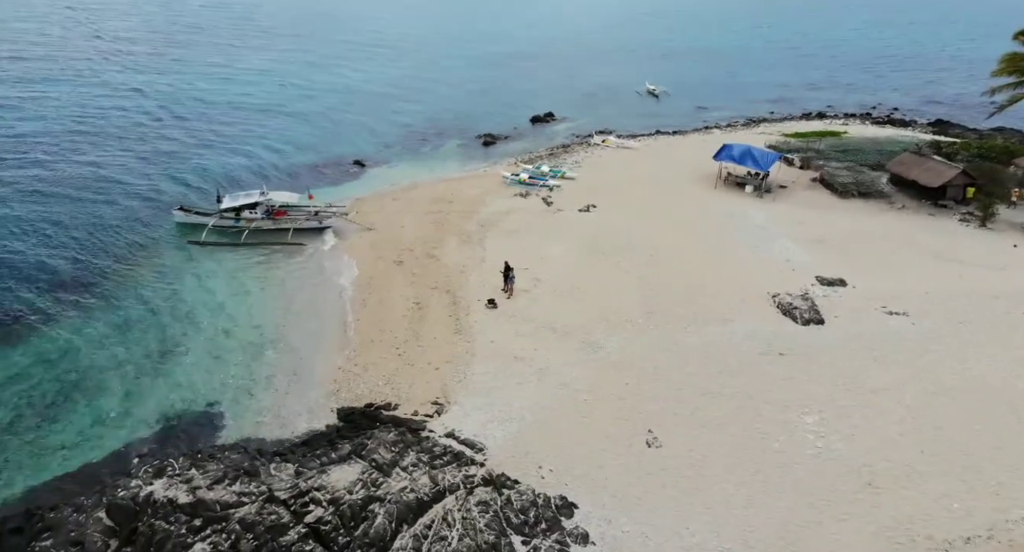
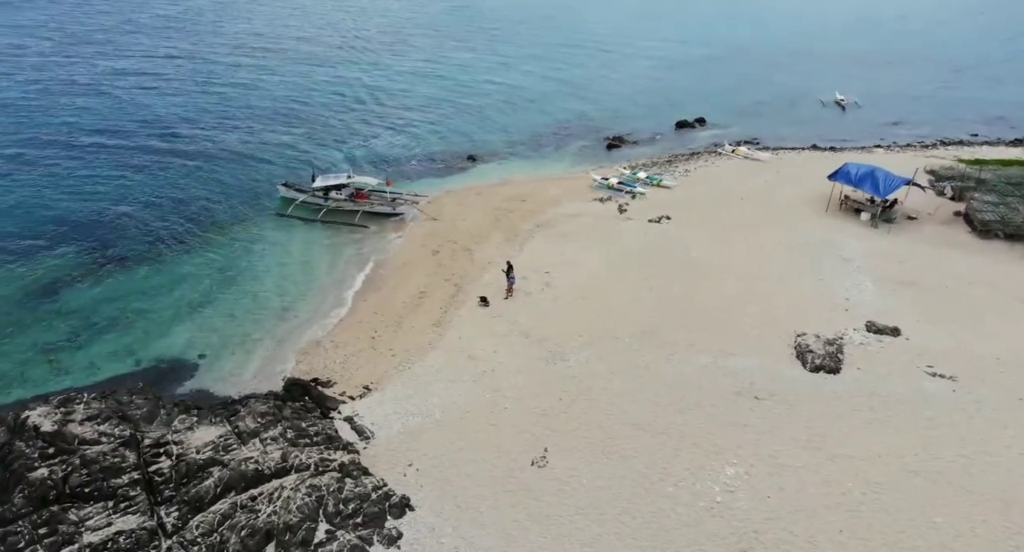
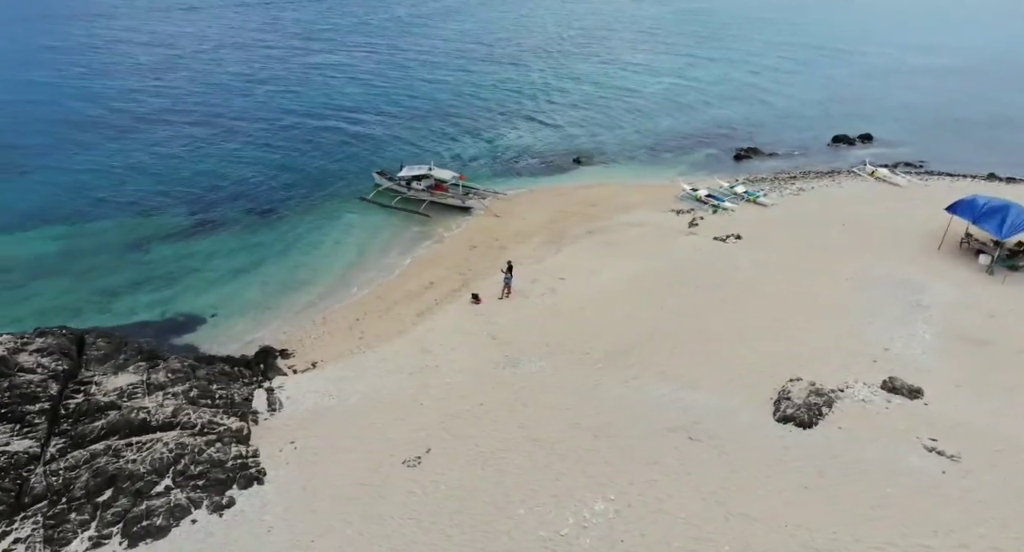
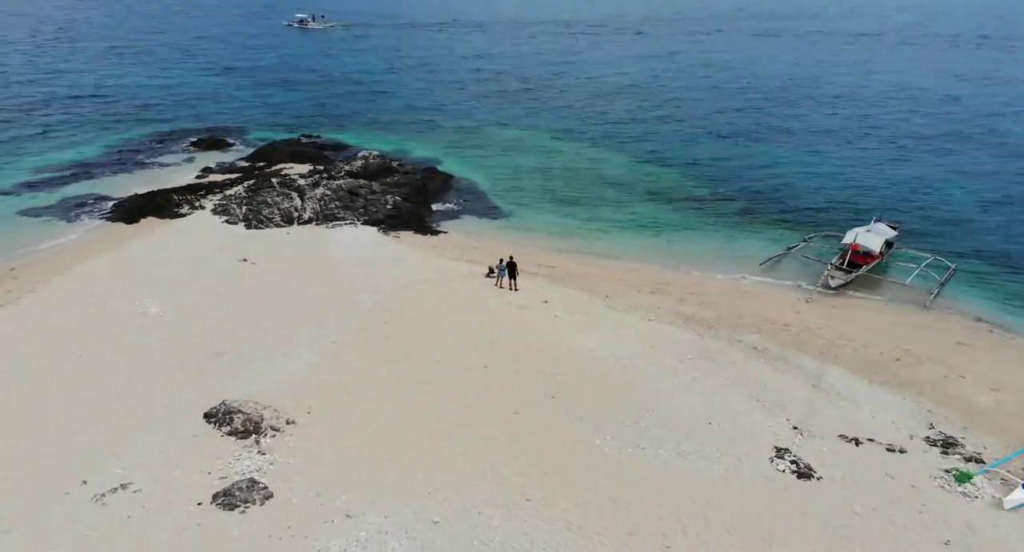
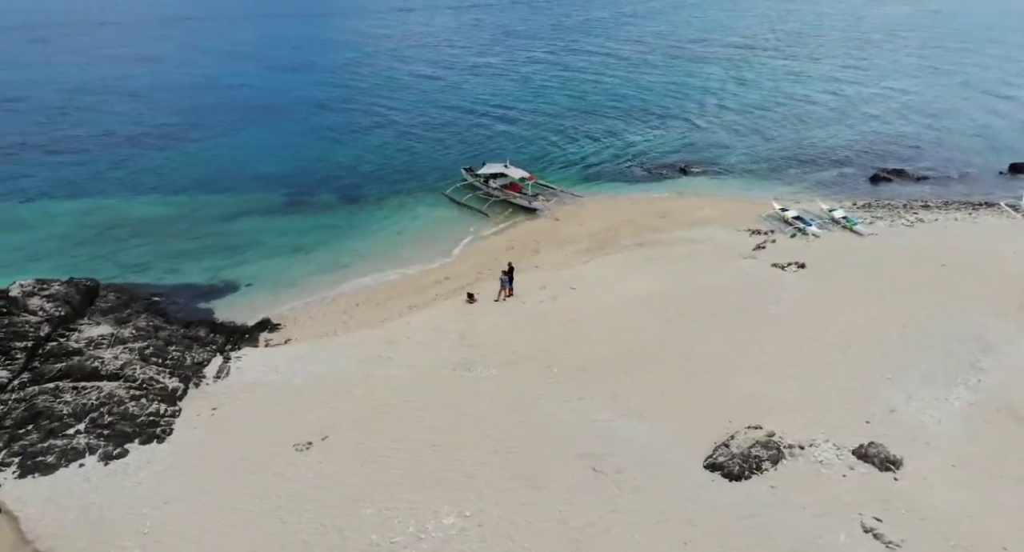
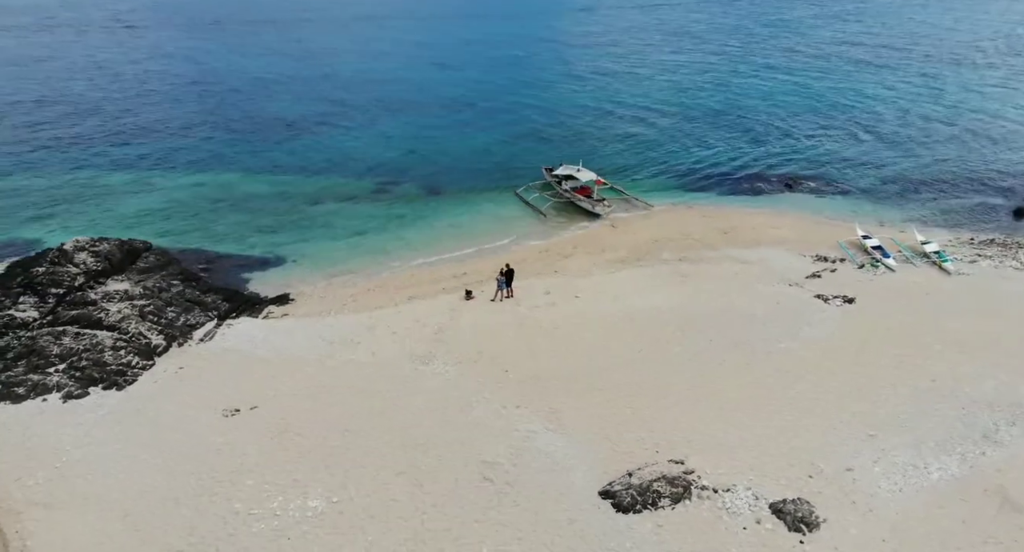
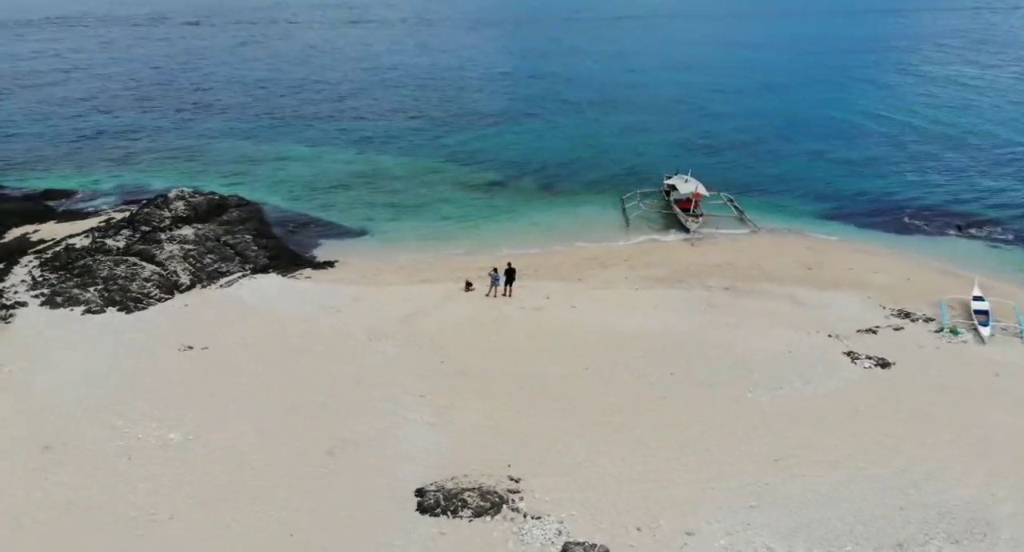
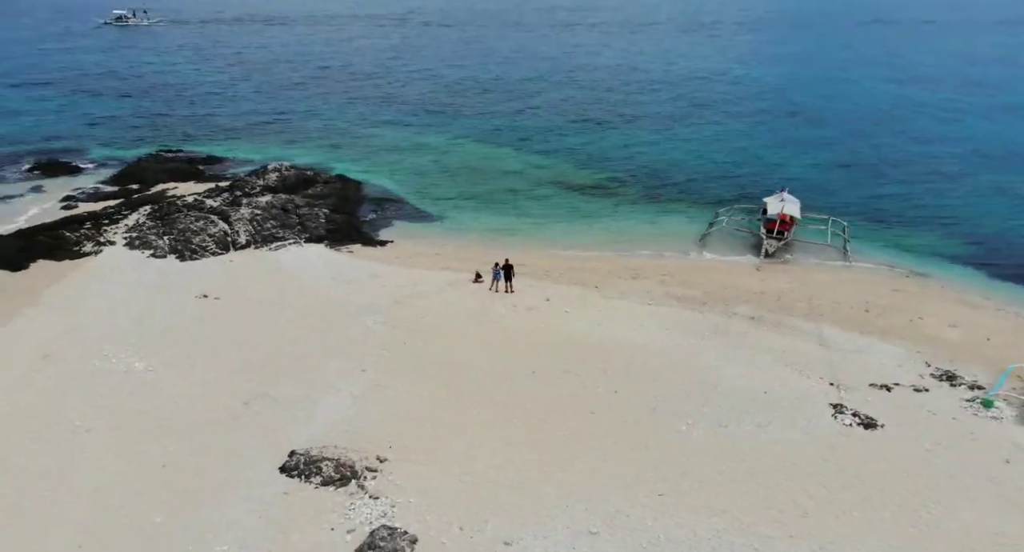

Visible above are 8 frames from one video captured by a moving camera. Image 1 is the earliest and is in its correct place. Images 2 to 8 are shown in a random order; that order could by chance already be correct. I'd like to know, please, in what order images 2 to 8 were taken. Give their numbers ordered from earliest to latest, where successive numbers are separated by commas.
2, 3, 5, 6, 7, 8, 4
